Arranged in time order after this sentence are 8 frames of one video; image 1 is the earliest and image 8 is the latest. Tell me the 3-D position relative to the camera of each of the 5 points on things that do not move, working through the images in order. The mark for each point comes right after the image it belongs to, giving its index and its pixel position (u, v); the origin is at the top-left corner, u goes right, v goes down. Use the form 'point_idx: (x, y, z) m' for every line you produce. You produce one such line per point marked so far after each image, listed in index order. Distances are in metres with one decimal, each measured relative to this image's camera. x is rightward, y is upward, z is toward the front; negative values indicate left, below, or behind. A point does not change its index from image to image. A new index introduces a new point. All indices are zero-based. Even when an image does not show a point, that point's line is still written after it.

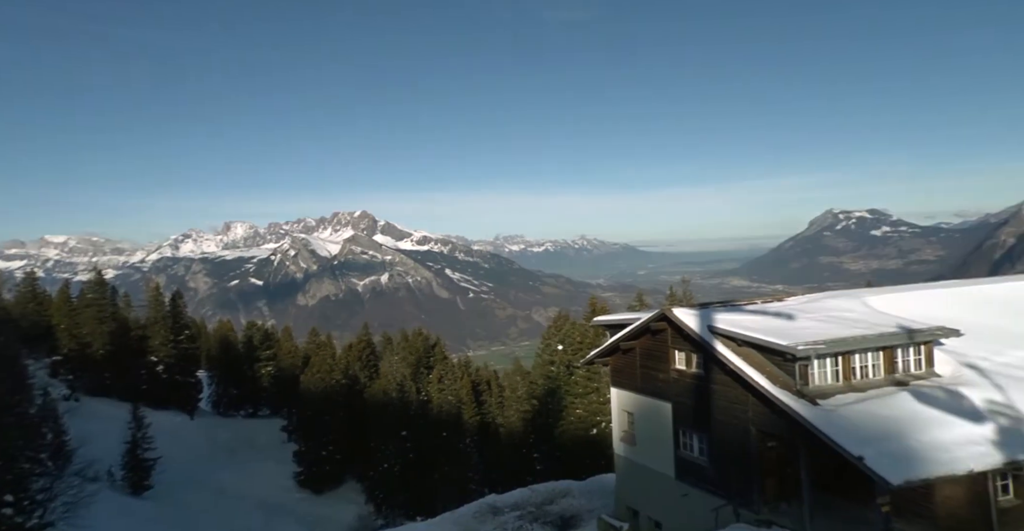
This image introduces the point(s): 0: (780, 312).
0: (+8.6, -1.4, +18.7) m
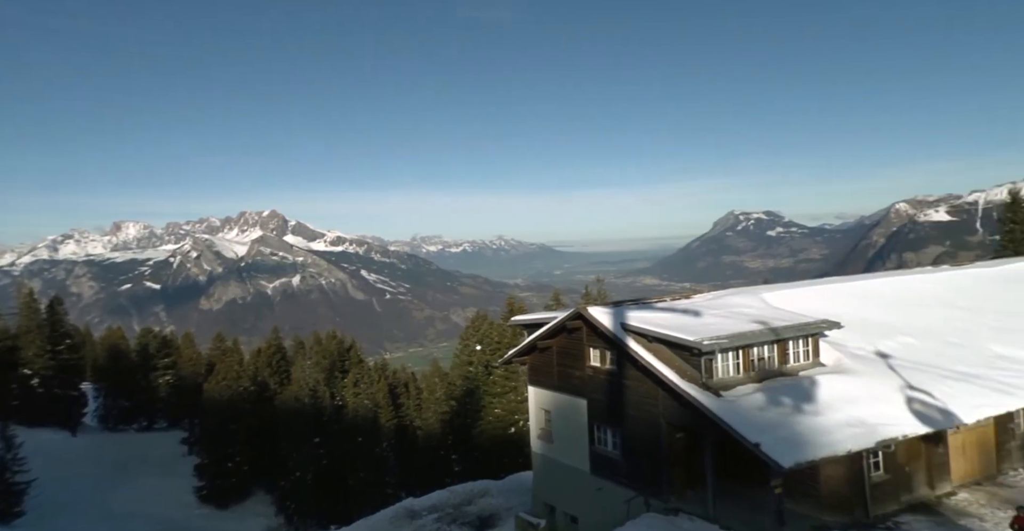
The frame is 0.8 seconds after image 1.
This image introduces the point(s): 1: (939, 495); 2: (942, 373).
0: (+5.8, -1.4, +20.9) m
1: (+11.5, -6.1, +17.3) m
2: (+12.7, -3.2, +19.1) m
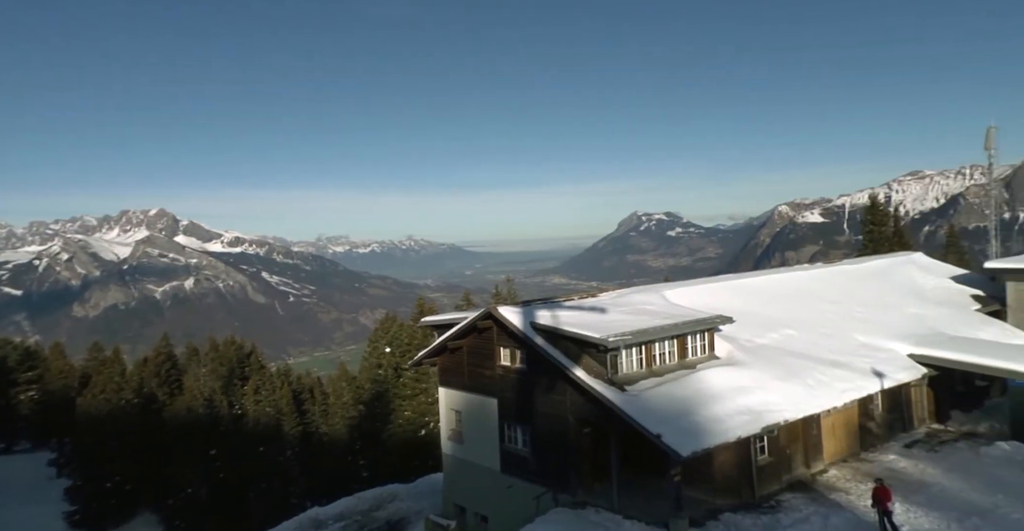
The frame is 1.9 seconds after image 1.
0: (+2.7, -1.4, +22.2) m
1: (+8.8, -6.1, +19.5) m
2: (+9.8, -3.1, +21.4) m
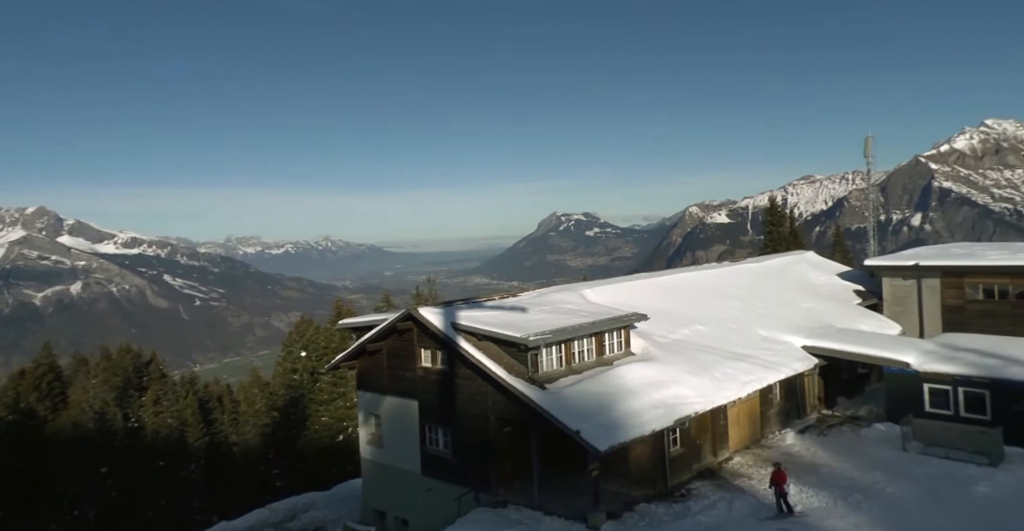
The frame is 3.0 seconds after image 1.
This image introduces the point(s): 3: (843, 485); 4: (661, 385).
0: (0.0, -1.4, +22.8) m
1: (+6.4, -6.0, +20.8) m
2: (+7.1, -3.1, +22.8) m
3: (+8.6, -5.7, +17.7) m
4: (+4.4, -3.5, +19.5) m
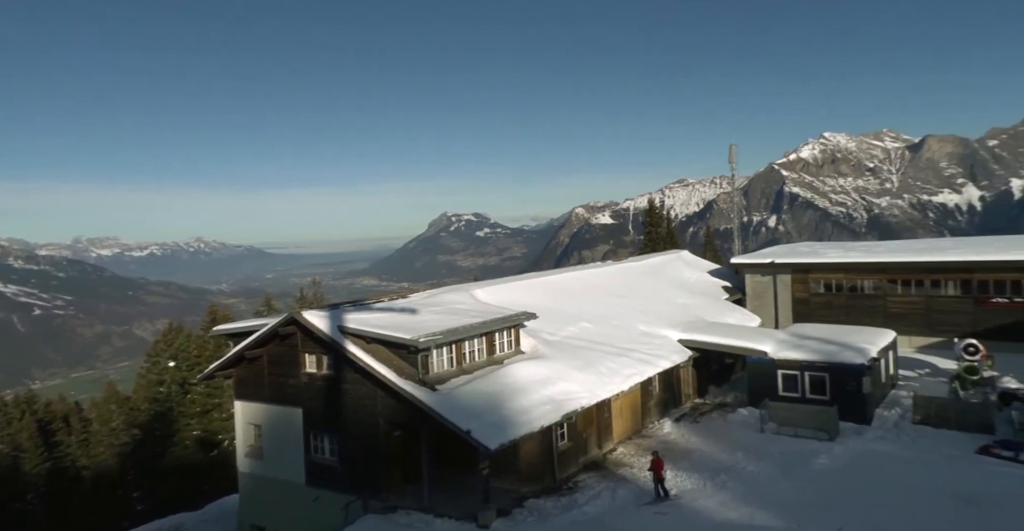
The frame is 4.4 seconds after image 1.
0: (-3.8, -1.4, +22.8) m
1: (+2.9, -6.0, +21.9) m
2: (+3.2, -3.0, +24.0) m
3: (+5.6, -5.7, +19.2) m
4: (+1.1, -3.5, +20.3) m
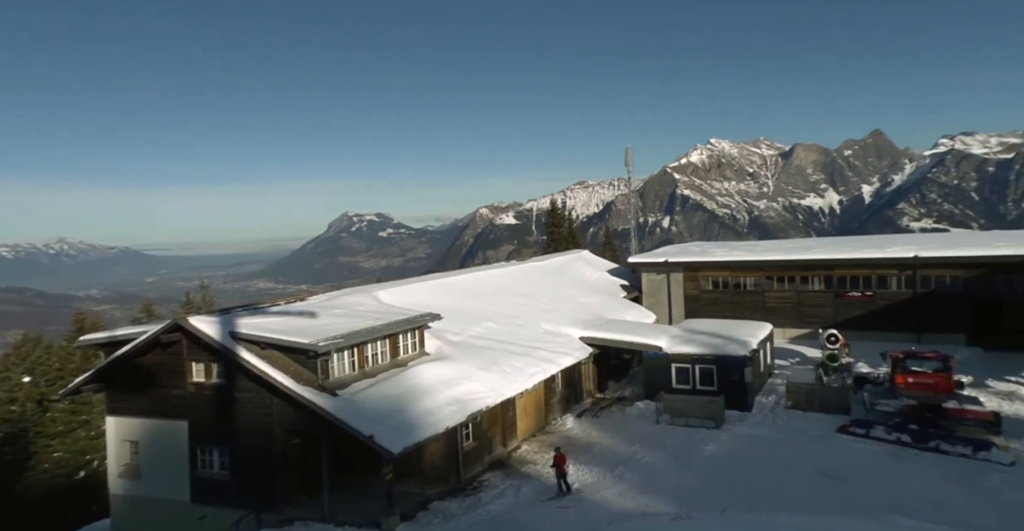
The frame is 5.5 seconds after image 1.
0: (-6.9, -1.5, +22.1) m
1: (-0.1, -6.0, +22.1) m
2: (-0.2, -3.0, +24.2) m
3: (+2.8, -5.6, +19.8) m
4: (-1.8, -3.5, +20.3) m
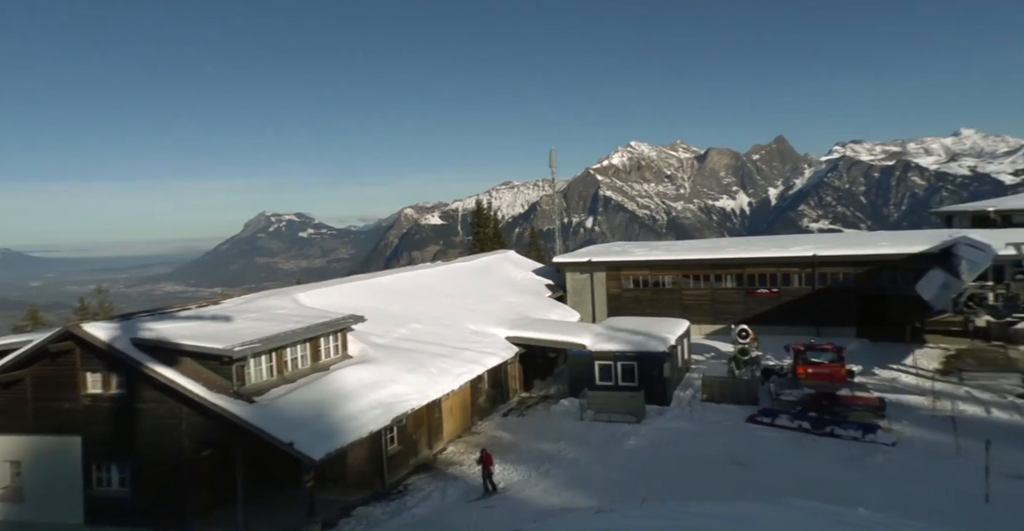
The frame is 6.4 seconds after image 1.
0: (-9.3, -1.6, +21.3) m
1: (-2.5, -6.0, +22.0) m
2: (-2.8, -3.0, +24.1) m
3: (+0.7, -5.6, +20.0) m
4: (-4.0, -3.5, +20.0) m
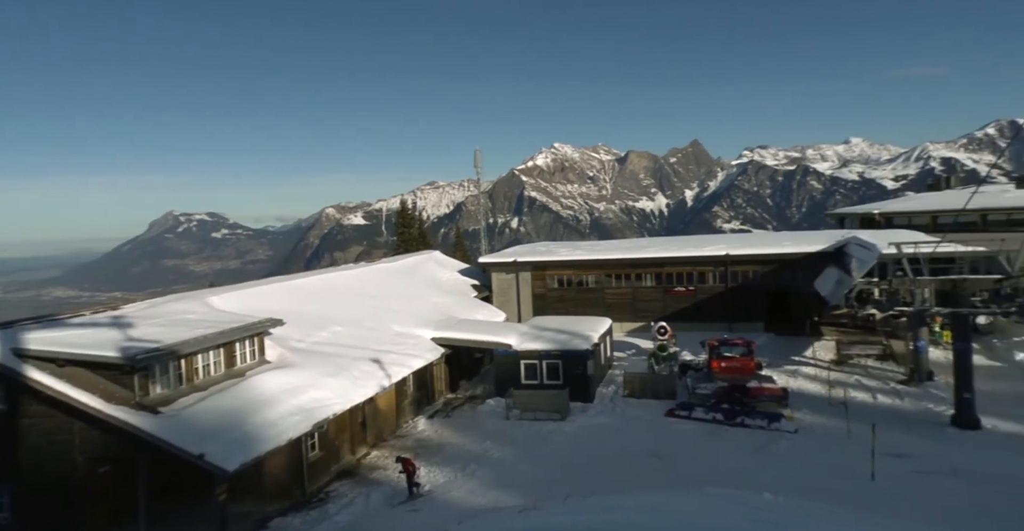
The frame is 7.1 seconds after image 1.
0: (-11.6, -1.7, +20.1) m
1: (-4.9, -6.1, +21.6) m
2: (-5.4, -3.1, +23.6) m
3: (-1.5, -5.7, +19.9) m
4: (-6.1, -3.6, +19.4) m
